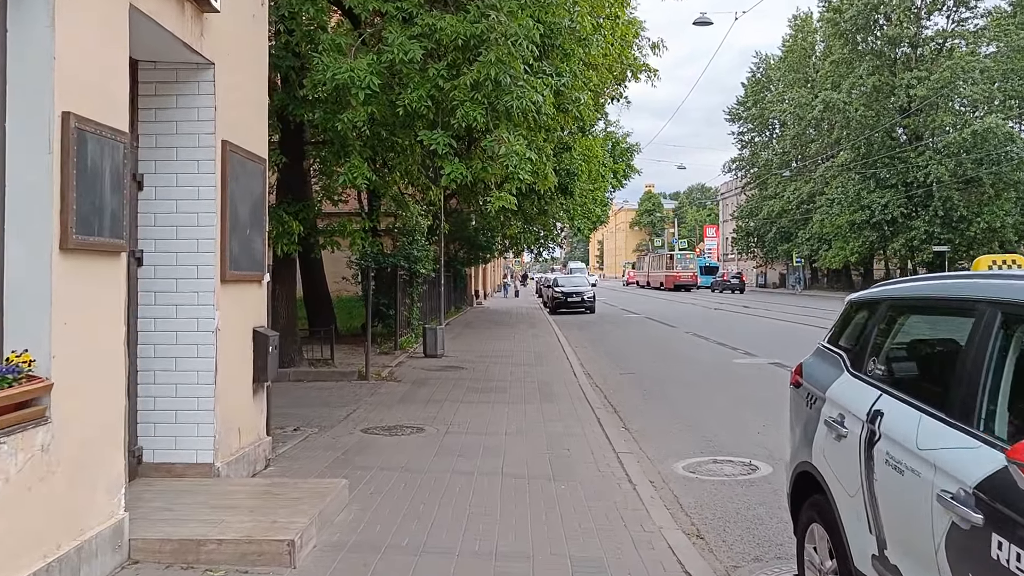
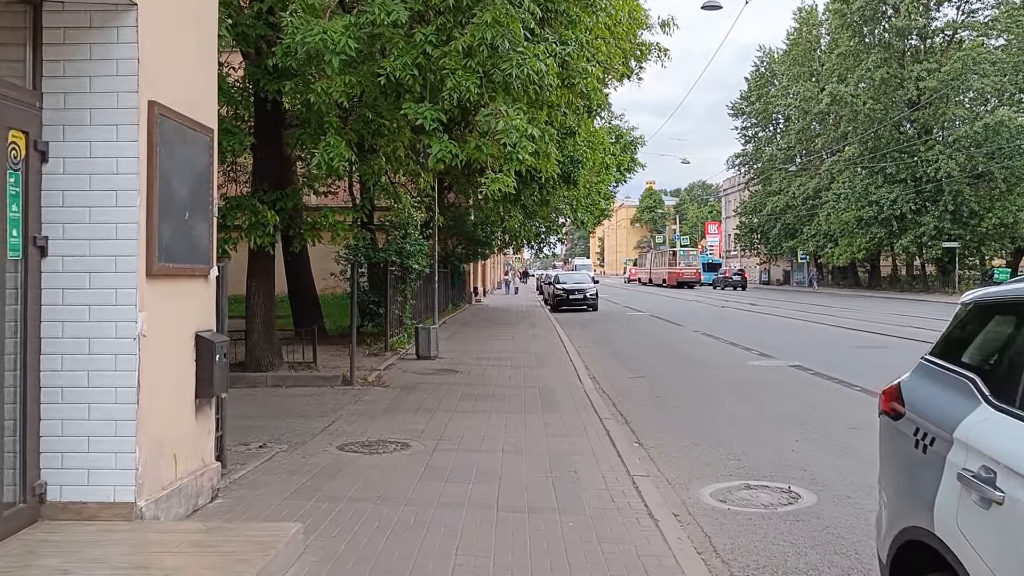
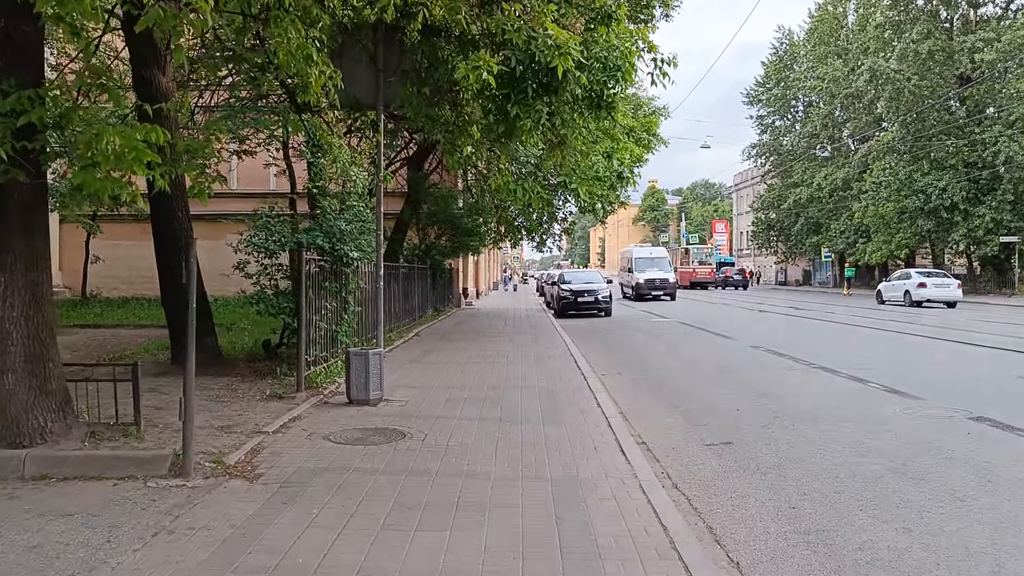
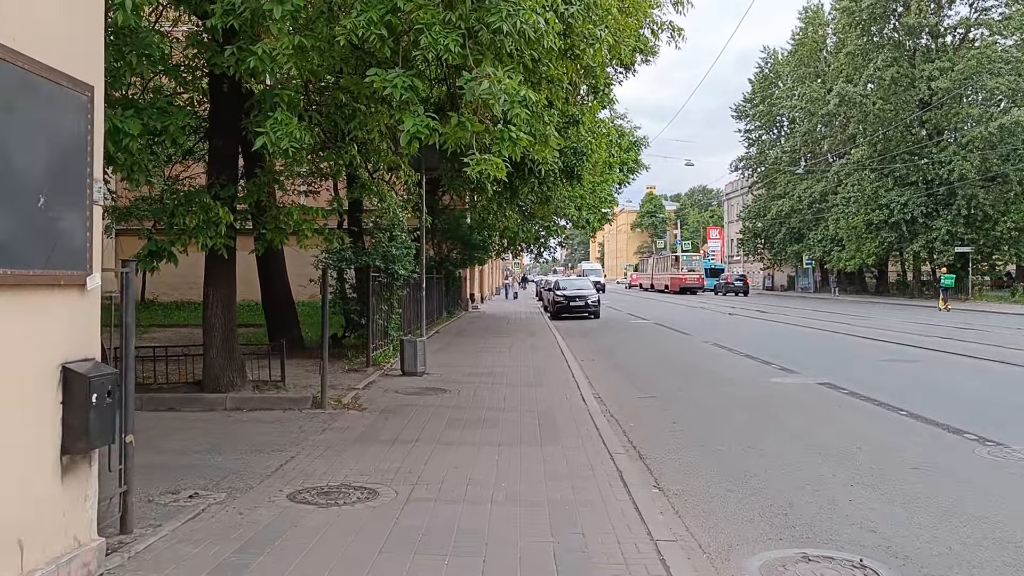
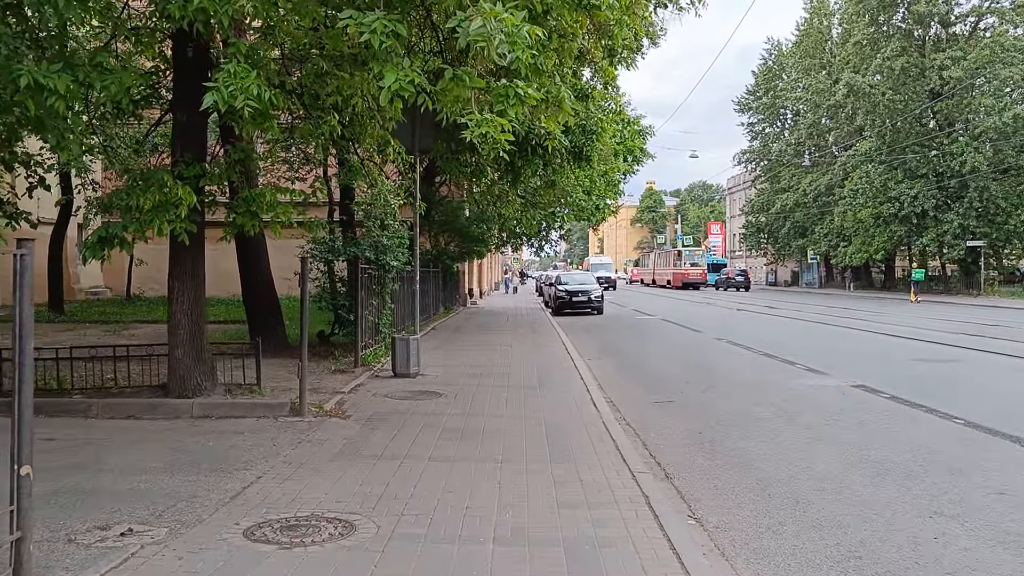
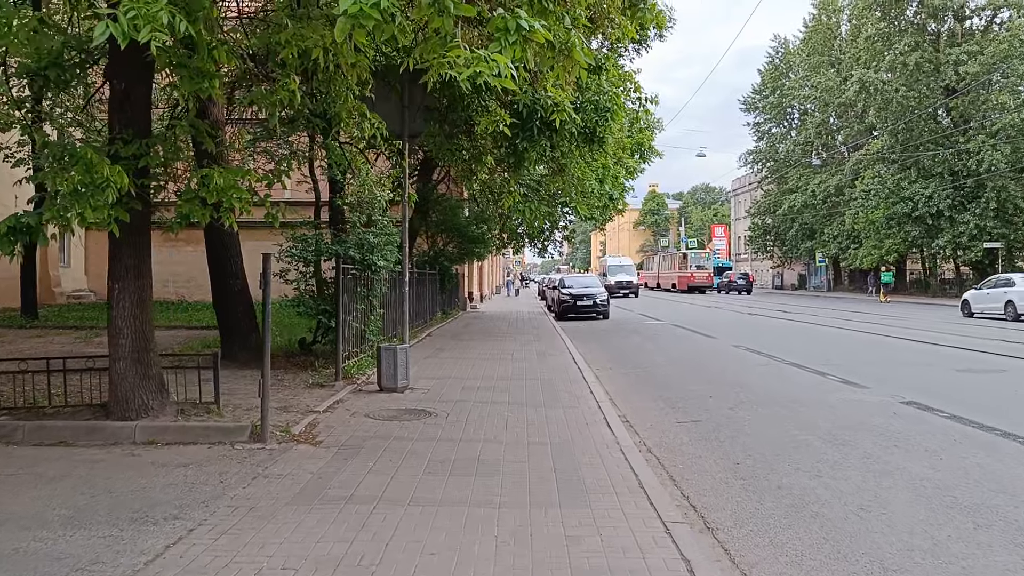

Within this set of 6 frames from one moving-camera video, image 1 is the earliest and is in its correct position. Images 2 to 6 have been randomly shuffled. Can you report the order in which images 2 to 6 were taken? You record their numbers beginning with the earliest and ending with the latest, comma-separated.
2, 4, 5, 6, 3
